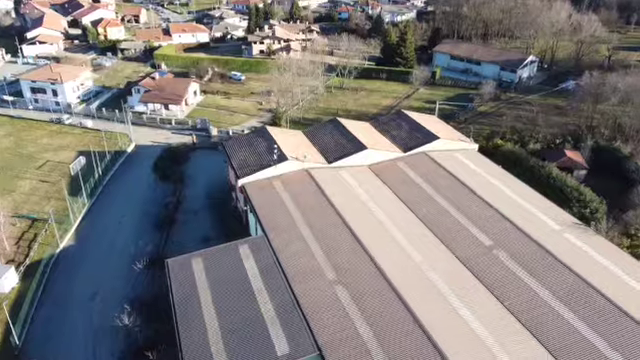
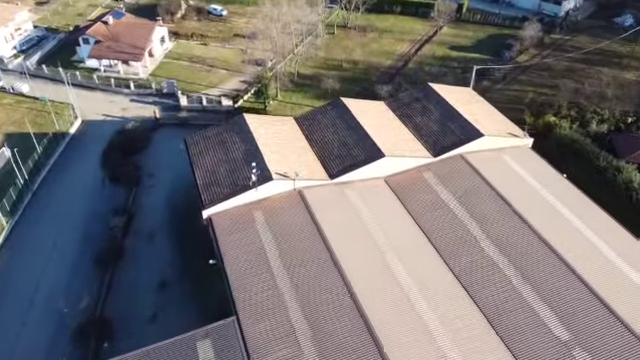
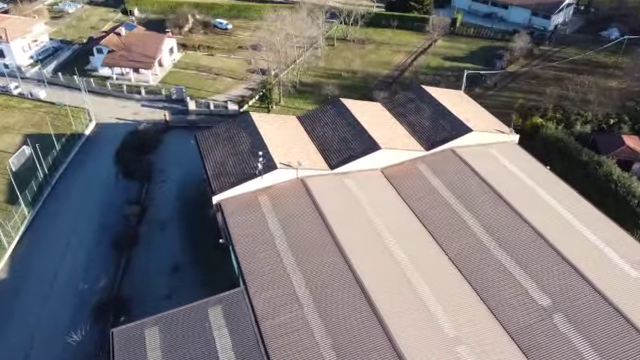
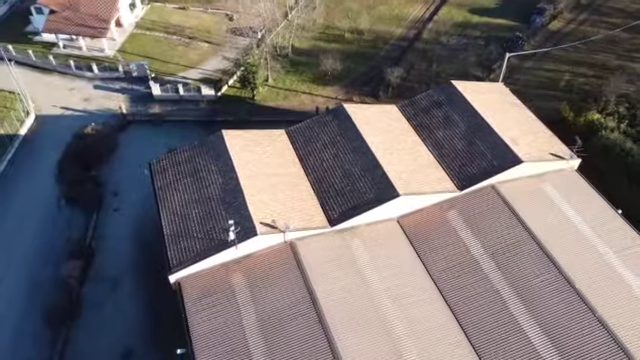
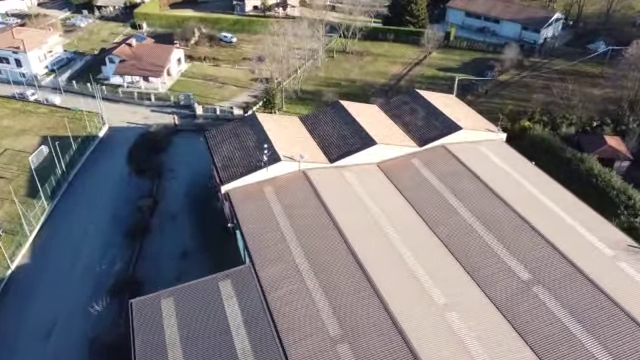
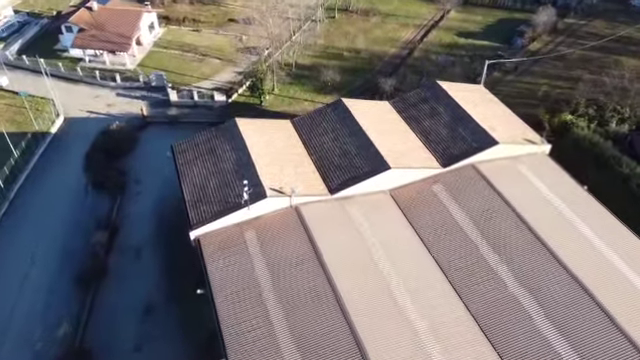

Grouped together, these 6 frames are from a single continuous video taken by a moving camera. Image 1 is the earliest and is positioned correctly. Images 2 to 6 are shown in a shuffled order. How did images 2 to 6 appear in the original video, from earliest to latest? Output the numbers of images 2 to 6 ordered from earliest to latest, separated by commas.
5, 3, 2, 6, 4
